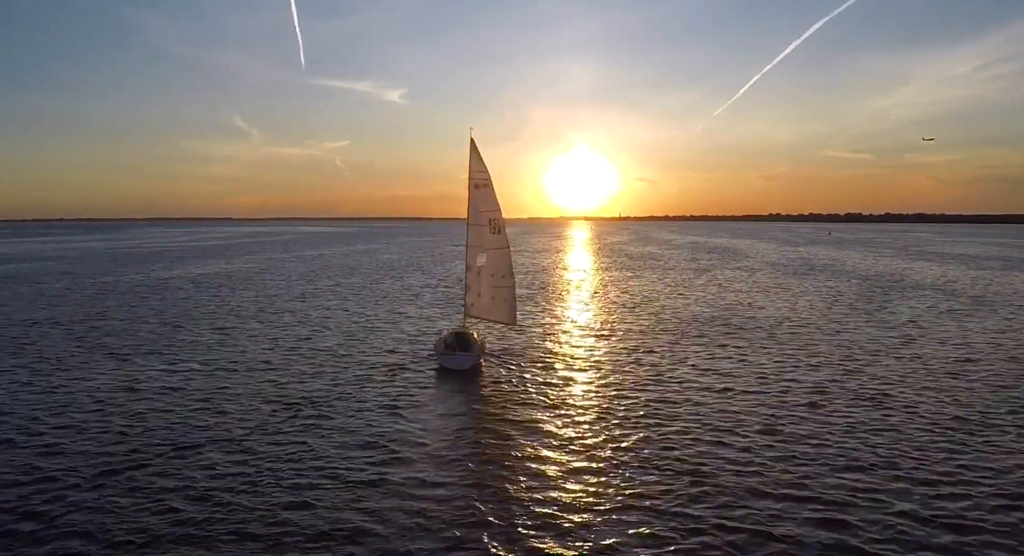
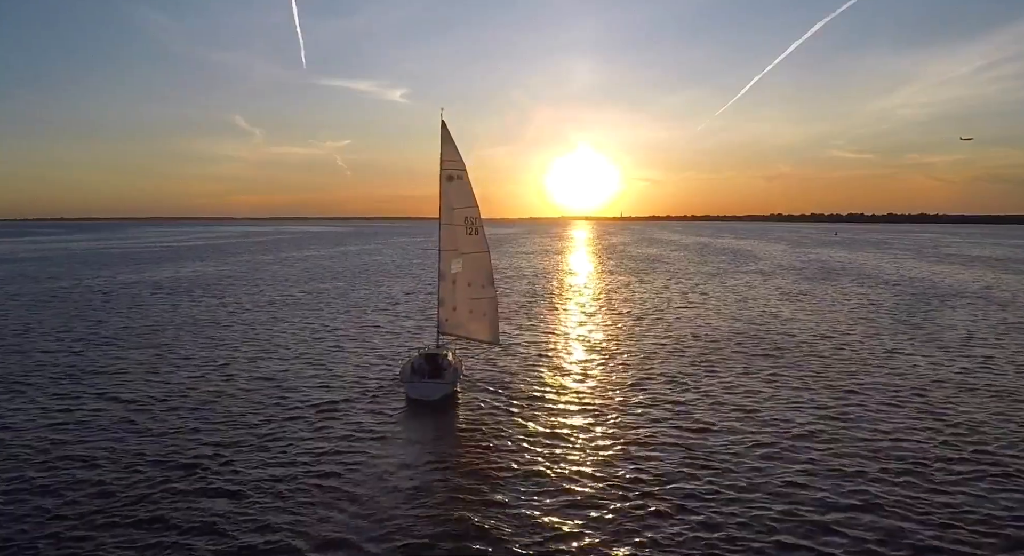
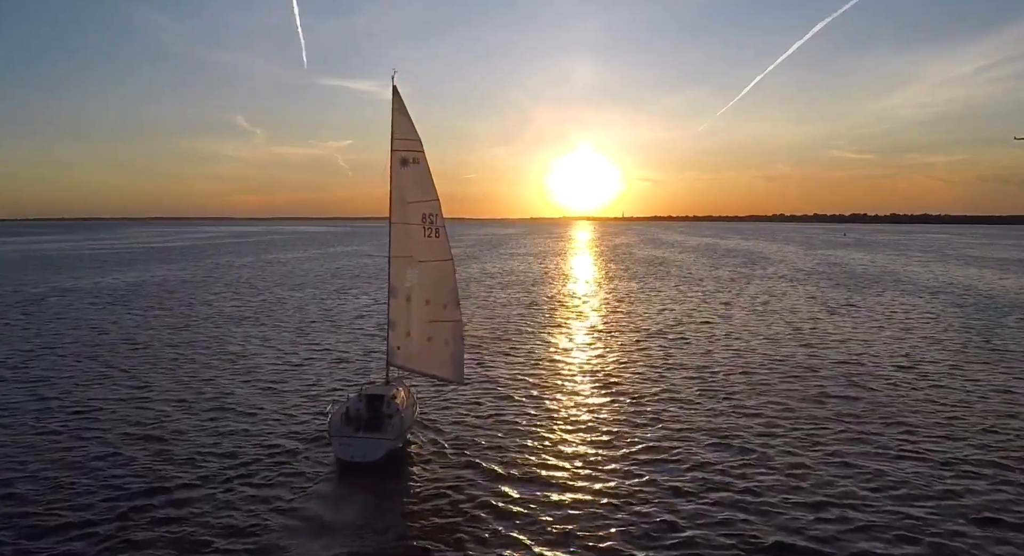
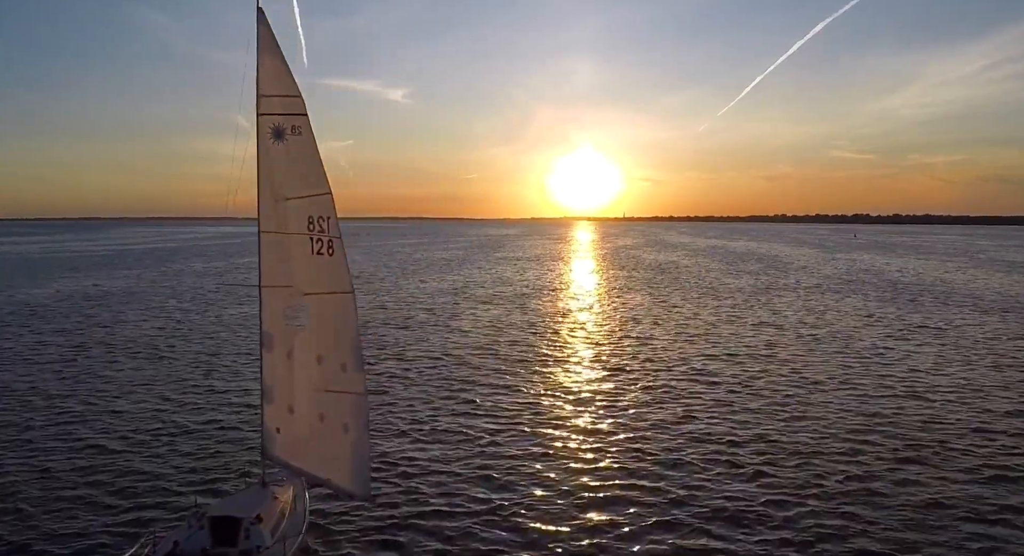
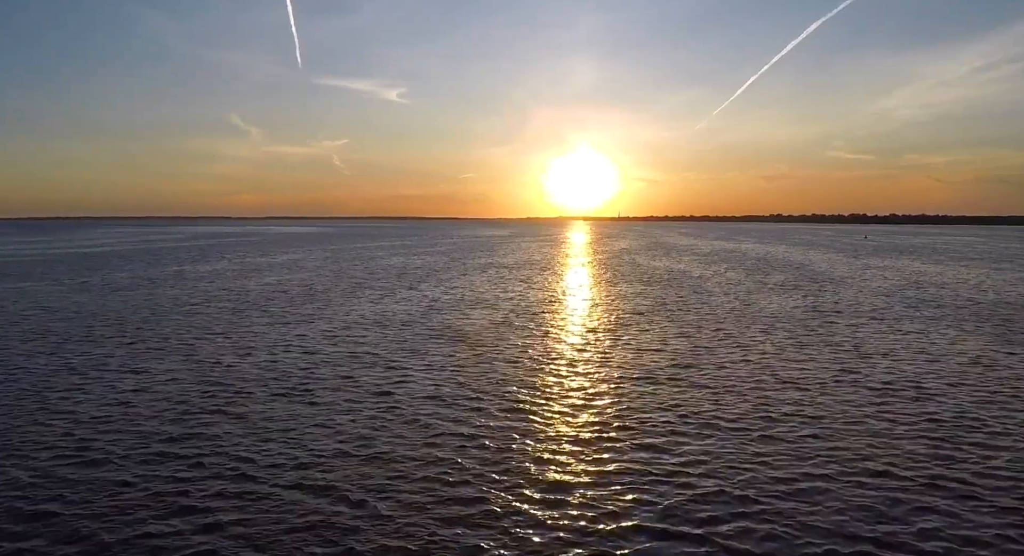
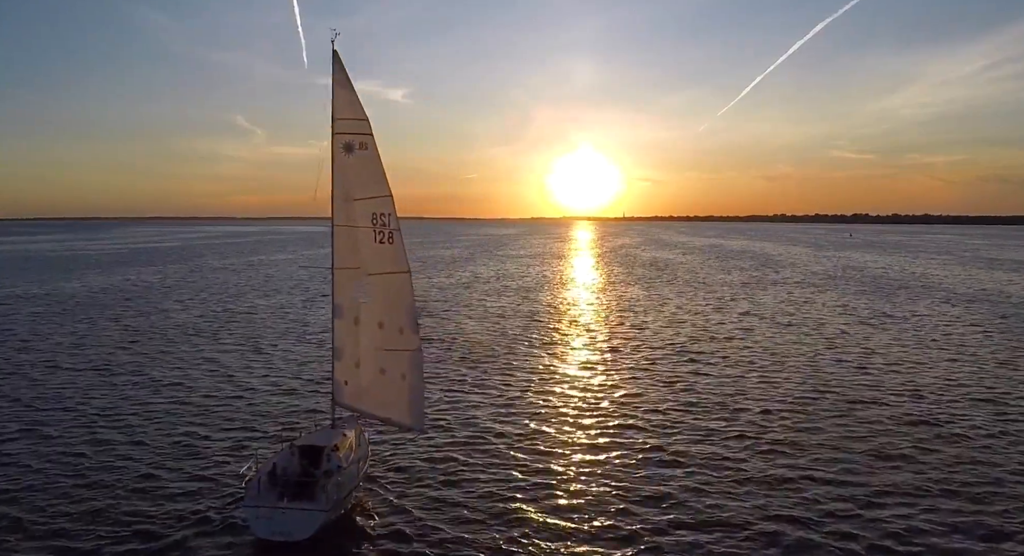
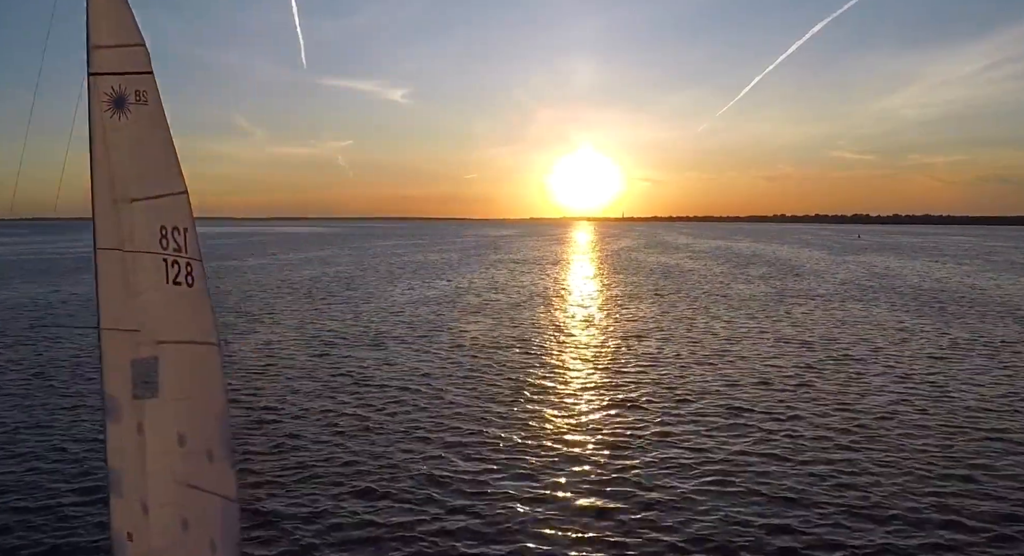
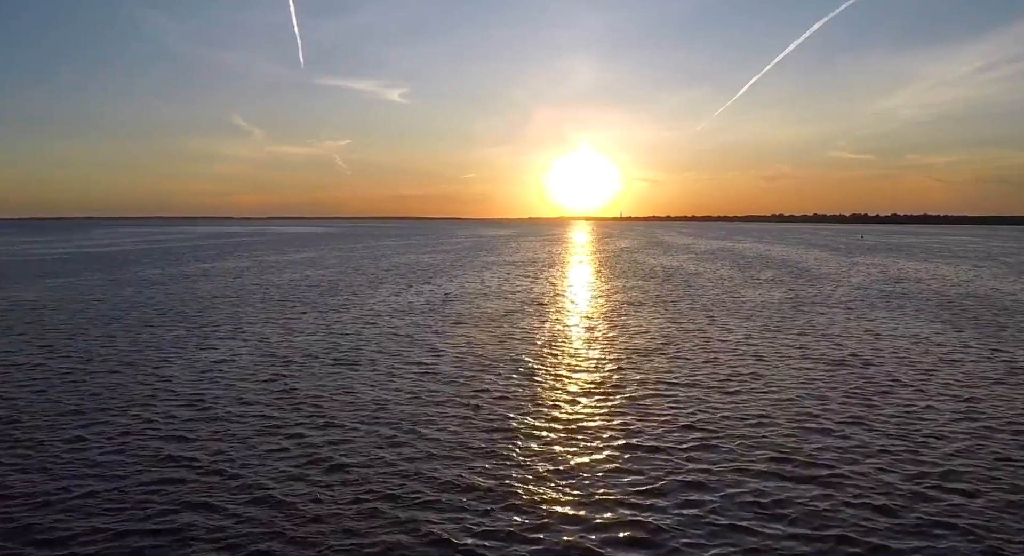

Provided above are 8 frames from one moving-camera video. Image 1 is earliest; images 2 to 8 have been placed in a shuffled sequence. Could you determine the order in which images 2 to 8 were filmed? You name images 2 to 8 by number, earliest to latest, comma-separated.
2, 3, 6, 4, 7, 8, 5
